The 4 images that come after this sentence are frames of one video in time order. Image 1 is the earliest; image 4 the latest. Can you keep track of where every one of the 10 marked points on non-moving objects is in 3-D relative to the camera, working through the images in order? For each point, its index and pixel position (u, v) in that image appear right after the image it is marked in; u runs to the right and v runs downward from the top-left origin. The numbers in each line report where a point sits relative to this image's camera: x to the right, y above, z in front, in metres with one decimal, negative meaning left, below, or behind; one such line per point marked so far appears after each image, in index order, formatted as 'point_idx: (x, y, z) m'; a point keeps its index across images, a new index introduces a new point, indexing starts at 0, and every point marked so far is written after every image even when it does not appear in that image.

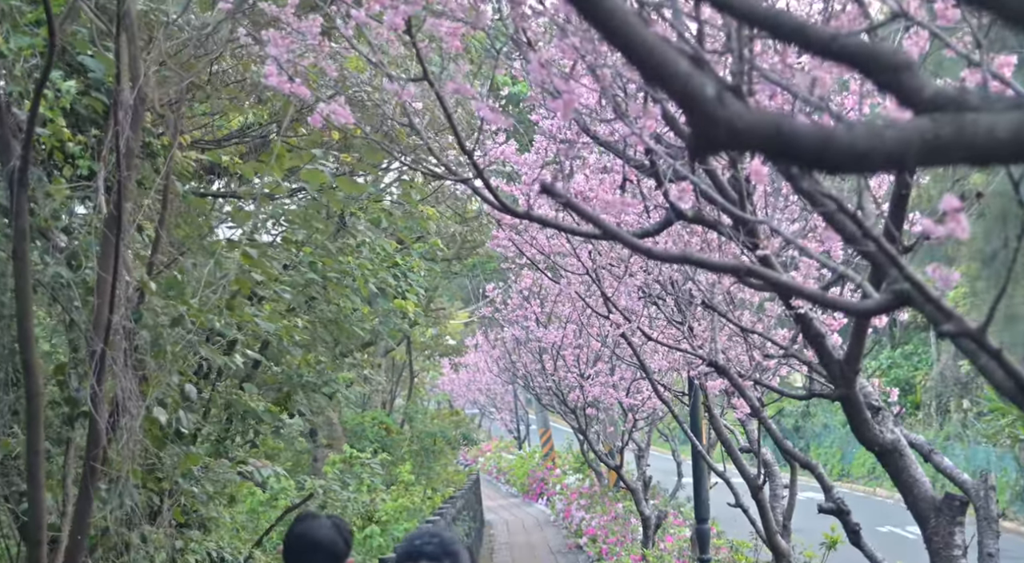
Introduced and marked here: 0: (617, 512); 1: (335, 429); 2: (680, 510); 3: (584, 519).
0: (+1.2, -2.7, +18.1) m
1: (-1.7, -1.4, +15.1) m
2: (+1.8, -2.5, +16.9) m
3: (+0.9, -3.0, +19.6) m
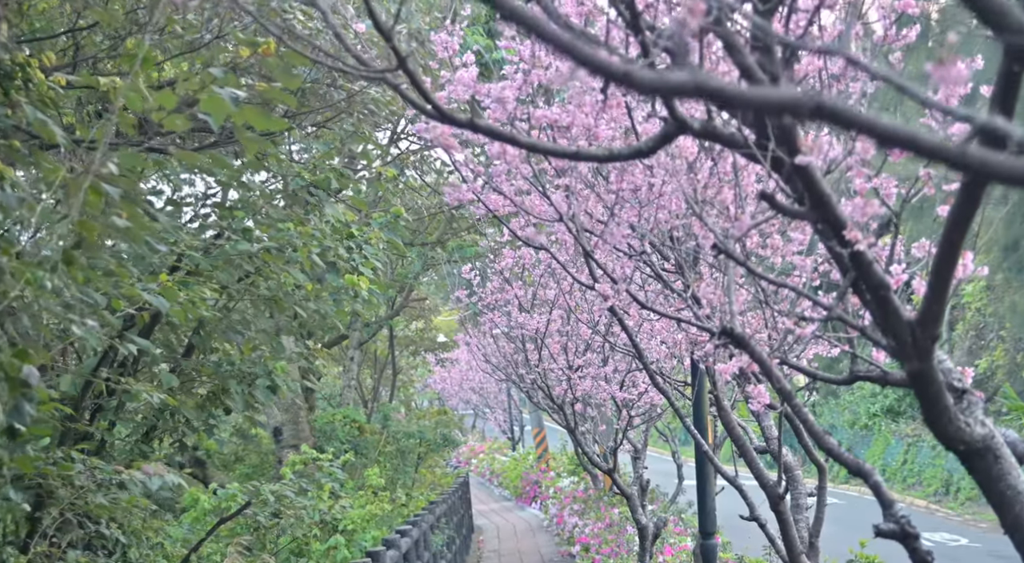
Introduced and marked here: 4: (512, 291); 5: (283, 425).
0: (+1.1, -2.5, +16.6) m
1: (-1.8, -1.3, +13.6) m
2: (+1.7, -2.3, +15.4) m
3: (+0.8, -2.8, +18.2) m
4: (0.0, -0.1, +11.4) m
5: (-2.0, -1.3, +13.6) m
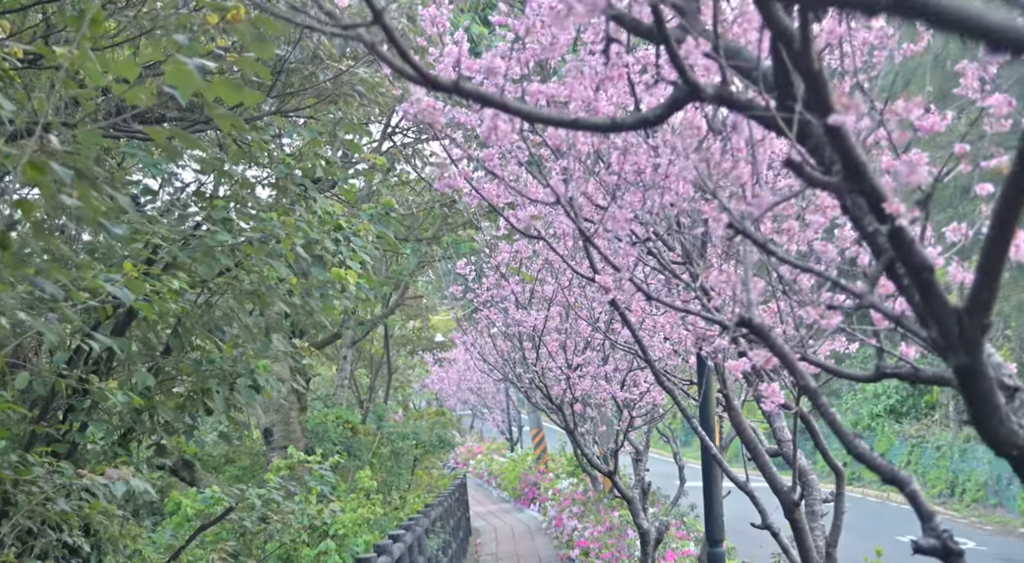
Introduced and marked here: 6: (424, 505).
0: (+1.1, -2.5, +16.1) m
1: (-1.9, -1.3, +13.2) m
2: (+1.7, -2.3, +15.0) m
3: (+0.7, -2.8, +17.7) m
4: (0.0, 0.0, +11.0) m
5: (-2.0, -1.2, +13.1) m
6: (-0.9, -2.2, +15.0) m
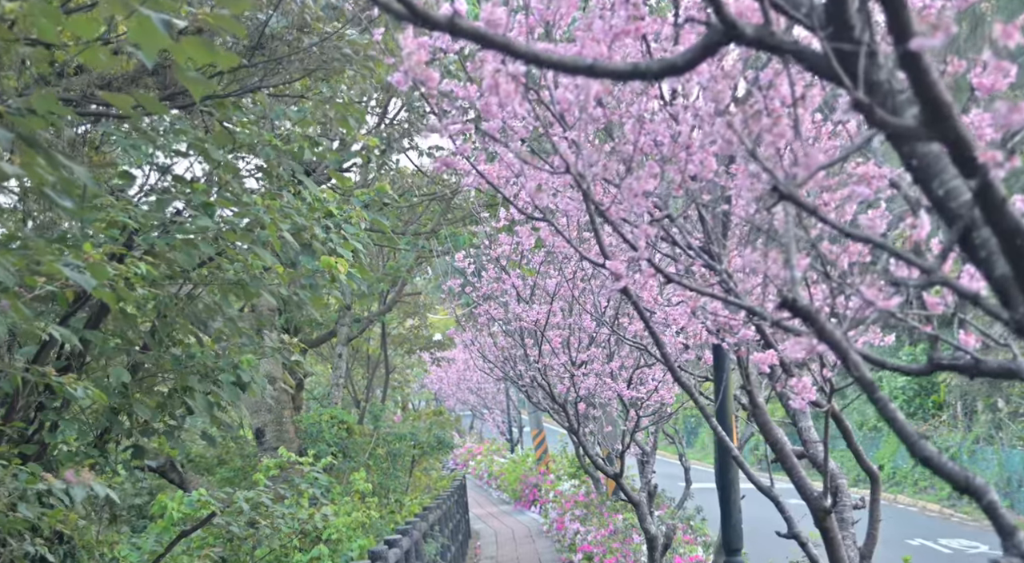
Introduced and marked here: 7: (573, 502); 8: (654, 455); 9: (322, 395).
0: (+1.1, -2.5, +15.6) m
1: (-1.9, -1.2, +12.7) m
2: (+1.7, -2.2, +14.4) m
3: (+0.7, -2.8, +17.2) m
4: (0.0, 0.0, +10.4) m
5: (-2.0, -1.2, +12.6) m
6: (-0.8, -2.1, +14.5) m
7: (+0.8, -2.8, +19.5) m
8: (+1.0, -1.3, +11.3) m
9: (-2.0, -1.2, +16.7) m
